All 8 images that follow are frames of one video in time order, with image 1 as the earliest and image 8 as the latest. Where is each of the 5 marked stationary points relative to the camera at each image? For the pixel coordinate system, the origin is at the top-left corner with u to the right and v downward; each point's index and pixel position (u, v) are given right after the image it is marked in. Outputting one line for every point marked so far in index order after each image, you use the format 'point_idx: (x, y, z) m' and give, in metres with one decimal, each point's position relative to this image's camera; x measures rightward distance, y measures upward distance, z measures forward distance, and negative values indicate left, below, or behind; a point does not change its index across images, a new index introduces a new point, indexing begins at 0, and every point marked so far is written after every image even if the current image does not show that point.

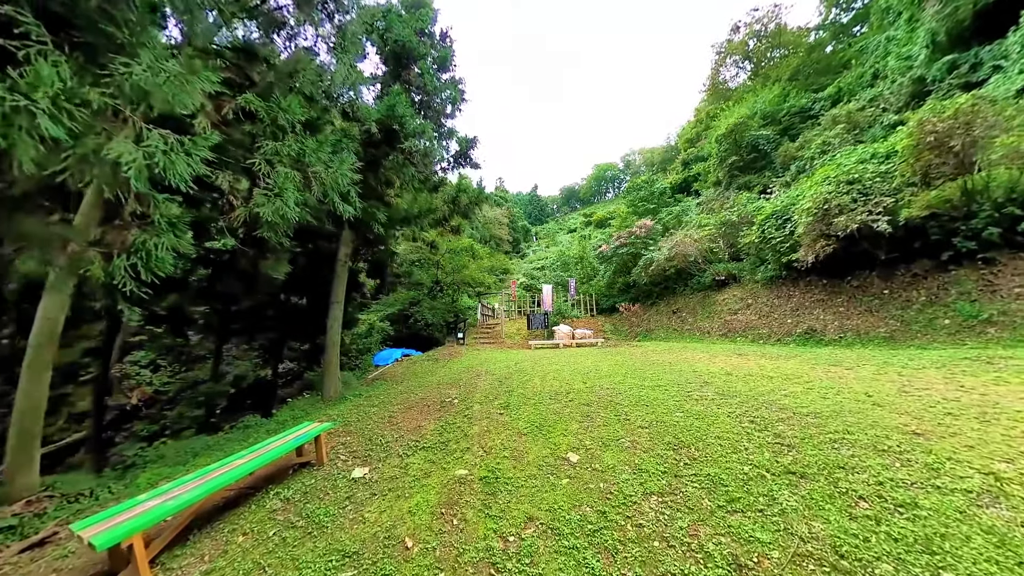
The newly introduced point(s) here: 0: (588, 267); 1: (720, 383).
0: (+3.5, +0.9, +16.2) m
1: (+2.7, -1.3, +4.3) m
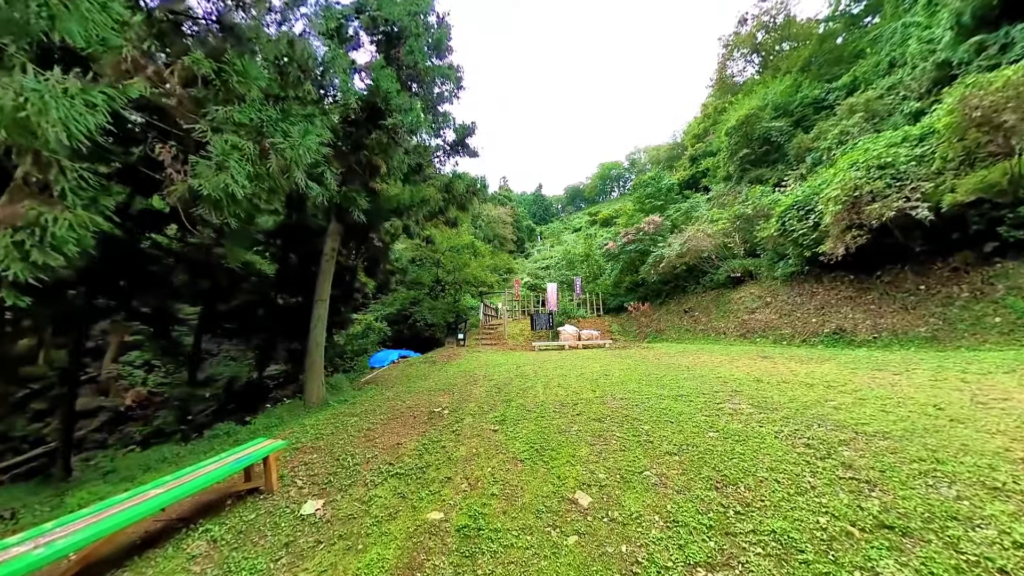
0: (+3.7, +0.9, +15.6) m
1: (+2.7, -1.2, +3.7) m
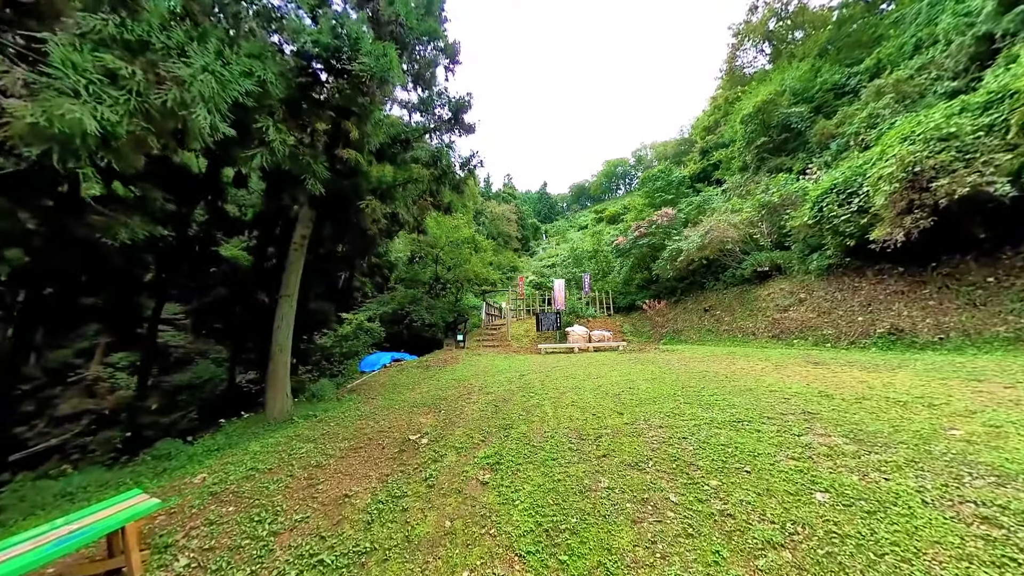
0: (+3.8, +1.0, +14.7) m
1: (+2.7, -1.1, +2.8) m
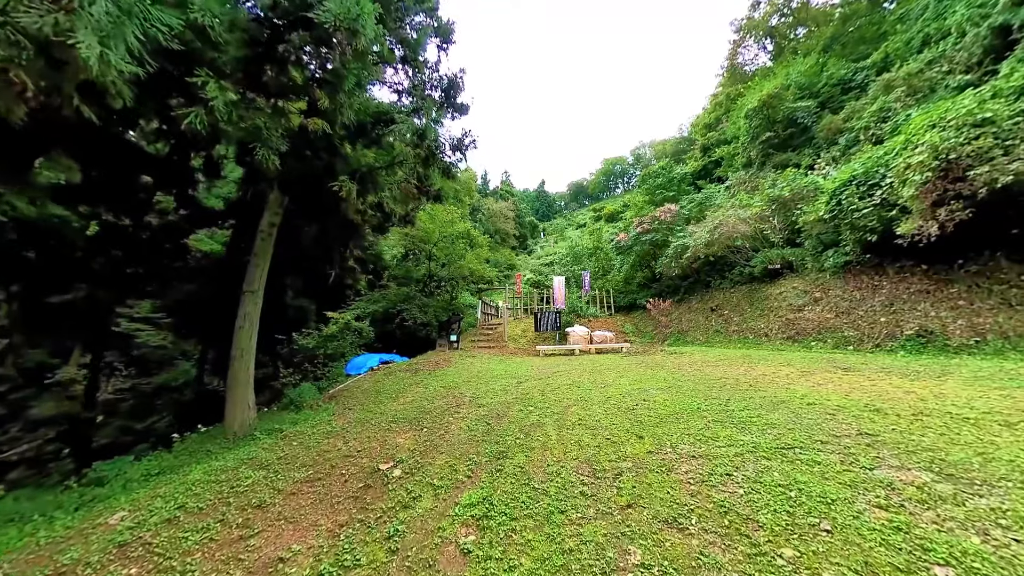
0: (+3.7, +1.1, +14.2) m
1: (+2.7, -1.0, +2.3) m
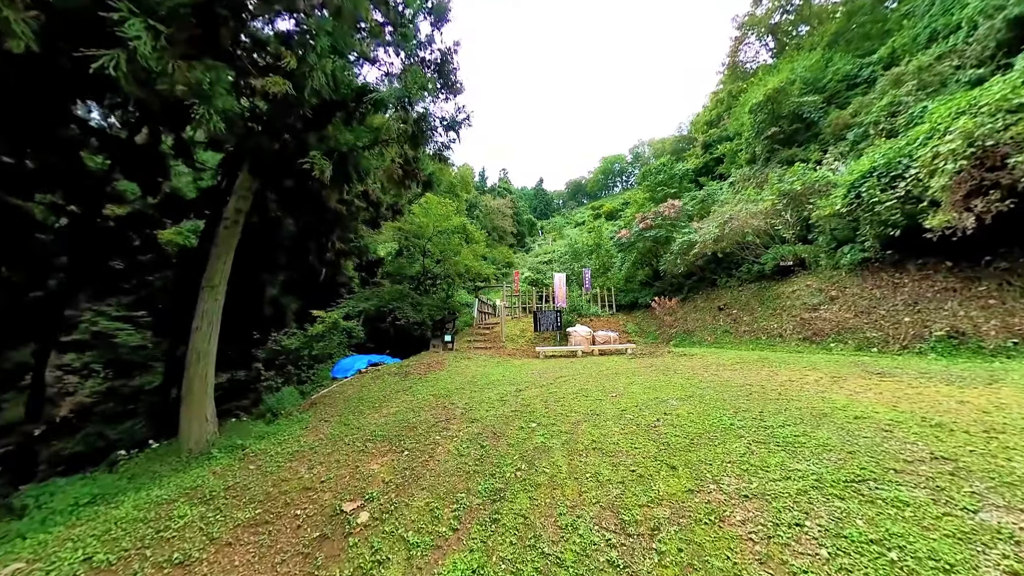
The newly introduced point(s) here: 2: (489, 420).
0: (+3.6, +1.2, +13.7) m
1: (+2.7, -1.0, +1.9) m
2: (-0.2, -1.1, +2.9) m
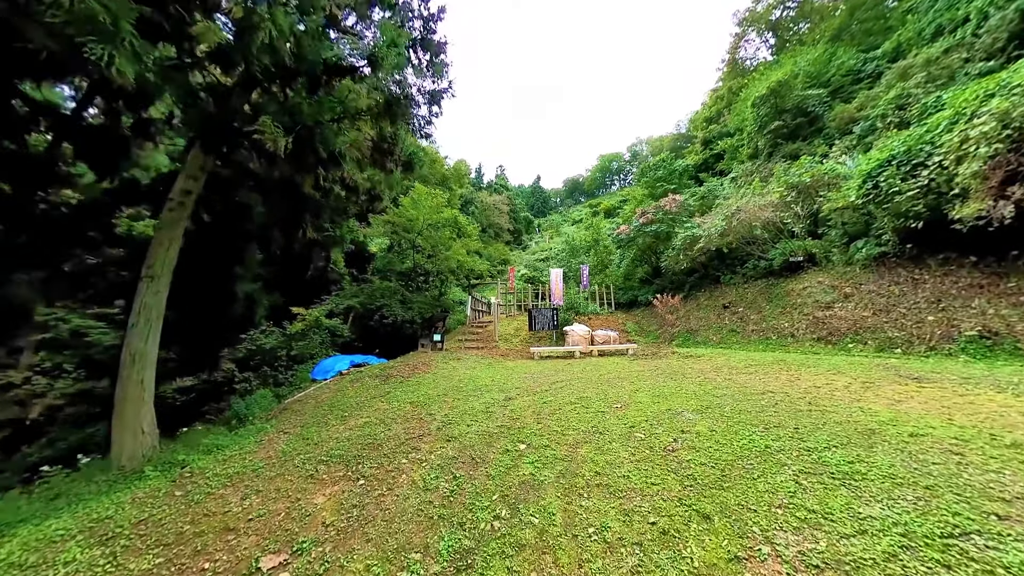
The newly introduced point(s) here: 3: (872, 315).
0: (+3.5, +1.3, +13.3) m
1: (+2.6, -0.9, +1.4) m
2: (-0.3, -1.1, +2.4) m
3: (+6.3, -0.5, +5.8) m
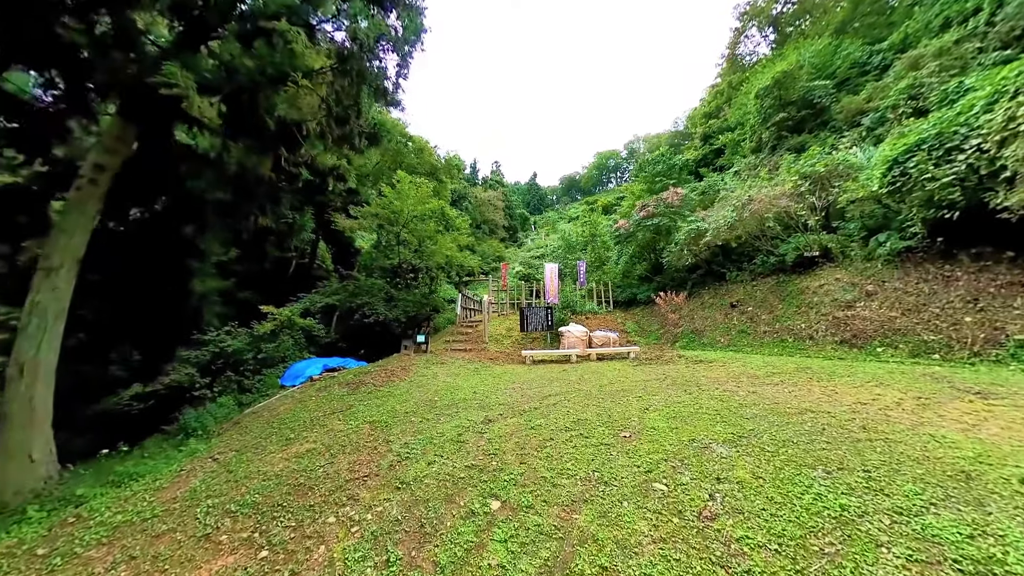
0: (+3.2, +1.4, +12.7) m
1: (+2.4, -0.9, +0.8) m
2: (-0.5, -1.0, +1.8) m
3: (+6.1, -0.4, +5.3) m
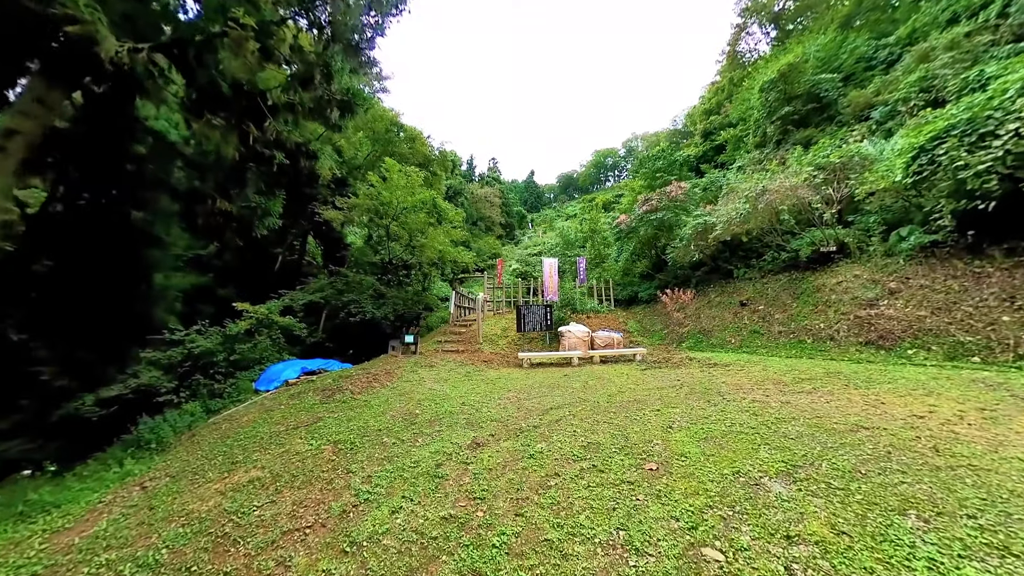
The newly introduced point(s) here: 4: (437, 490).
0: (+3.1, +1.4, +12.2) m
1: (+2.4, -0.9, +0.4) m
2: (-0.5, -1.0, +1.3) m
3: (+6.1, -0.4, +4.9) m
4: (-0.4, -1.0, +1.7) m
